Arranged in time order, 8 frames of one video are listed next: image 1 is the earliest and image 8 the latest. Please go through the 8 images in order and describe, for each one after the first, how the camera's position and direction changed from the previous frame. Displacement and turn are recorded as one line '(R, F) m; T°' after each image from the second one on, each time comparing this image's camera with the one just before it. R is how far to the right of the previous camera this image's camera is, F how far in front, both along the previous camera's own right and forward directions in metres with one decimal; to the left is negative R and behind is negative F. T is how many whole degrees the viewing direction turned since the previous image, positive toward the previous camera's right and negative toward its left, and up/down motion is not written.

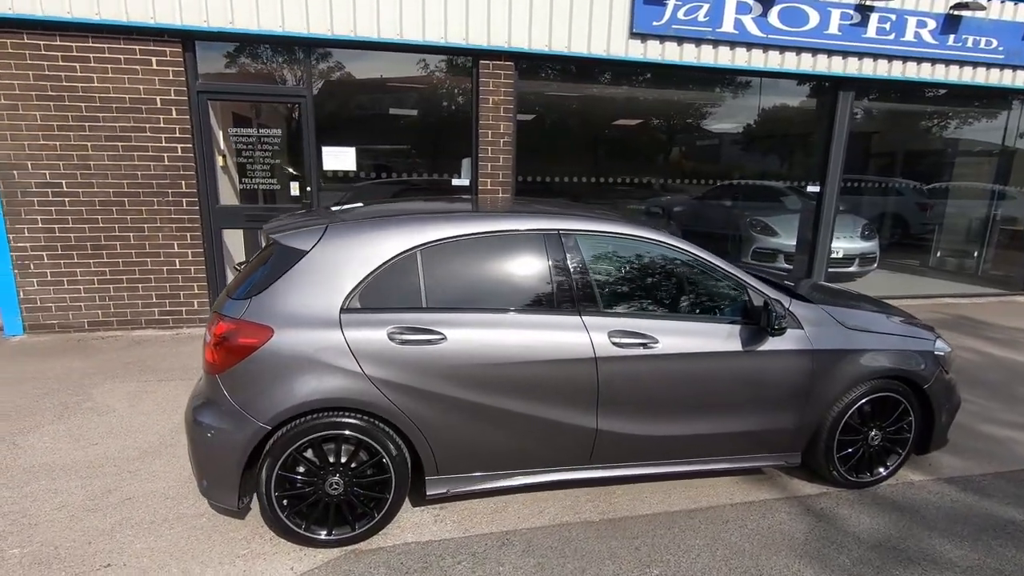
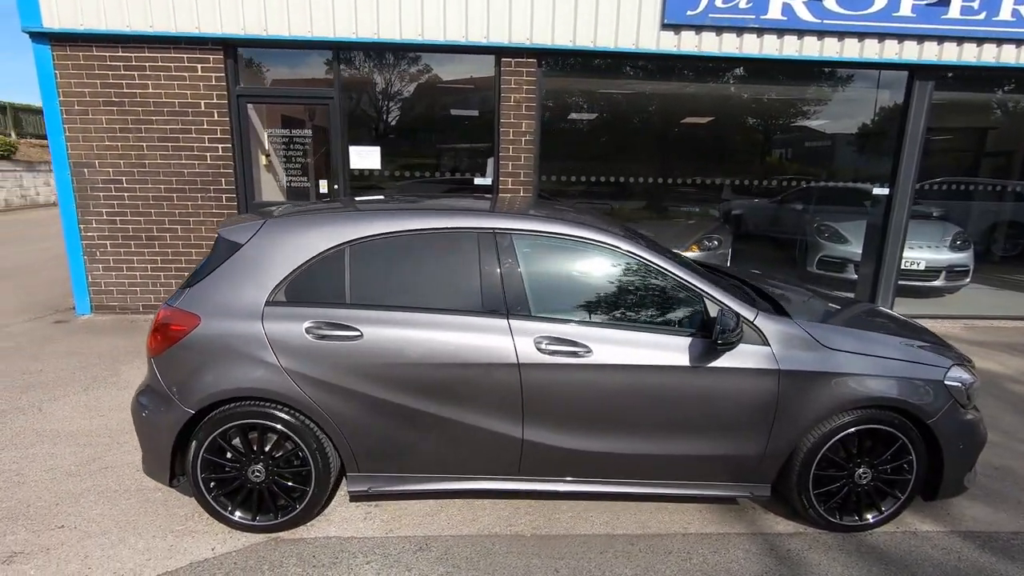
(+0.8, +0.2) m; -10°
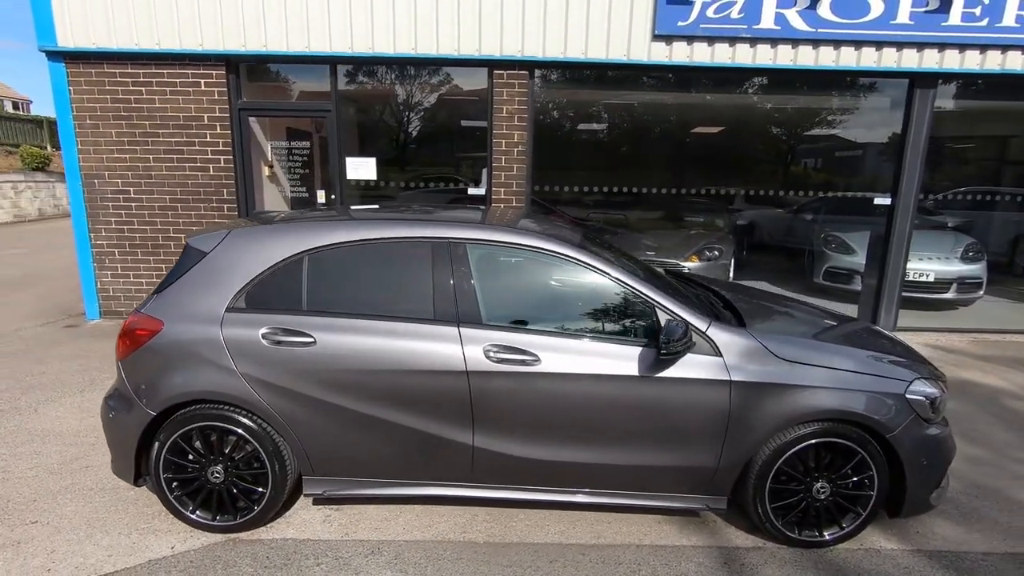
(+0.3, 0.0) m; -3°
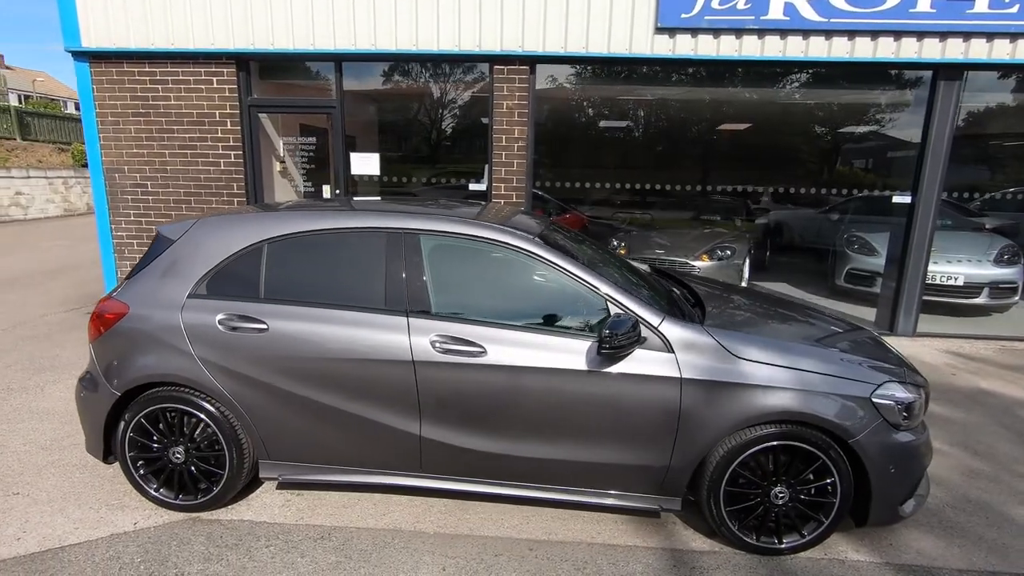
(+0.4, 0.0) m; -4°
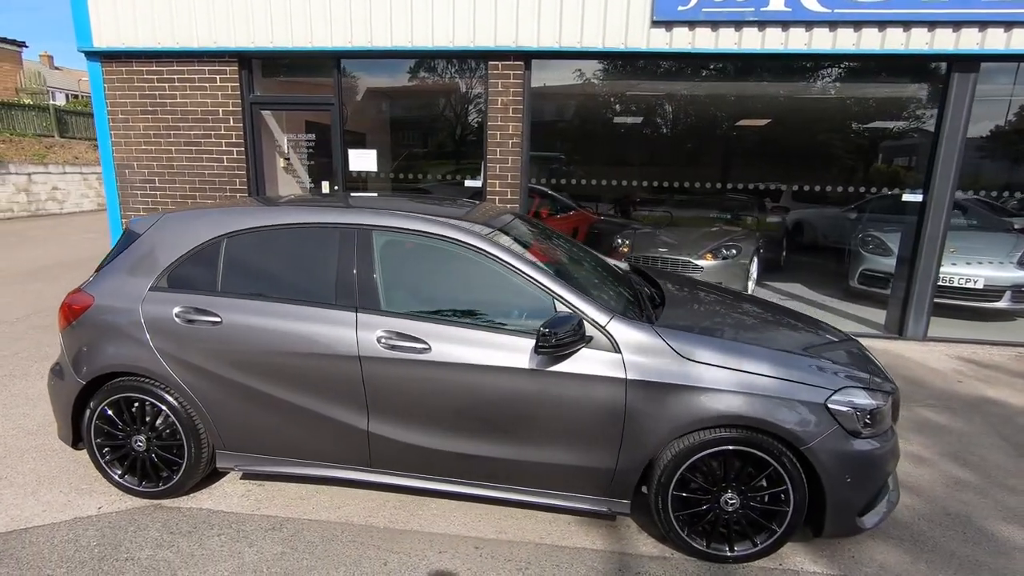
(+0.4, 0.0) m; -3°
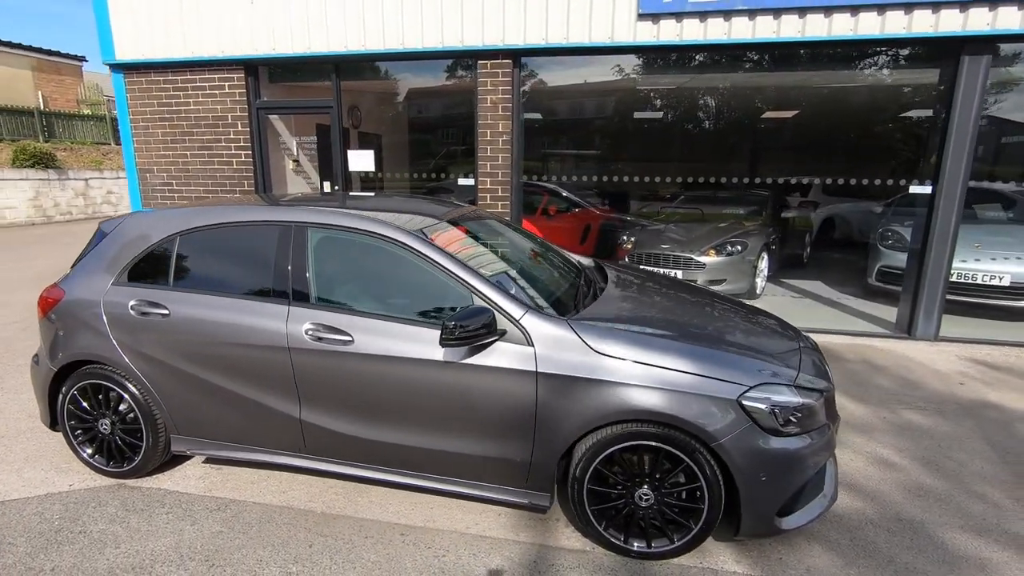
(+0.6, 0.0) m; -5°
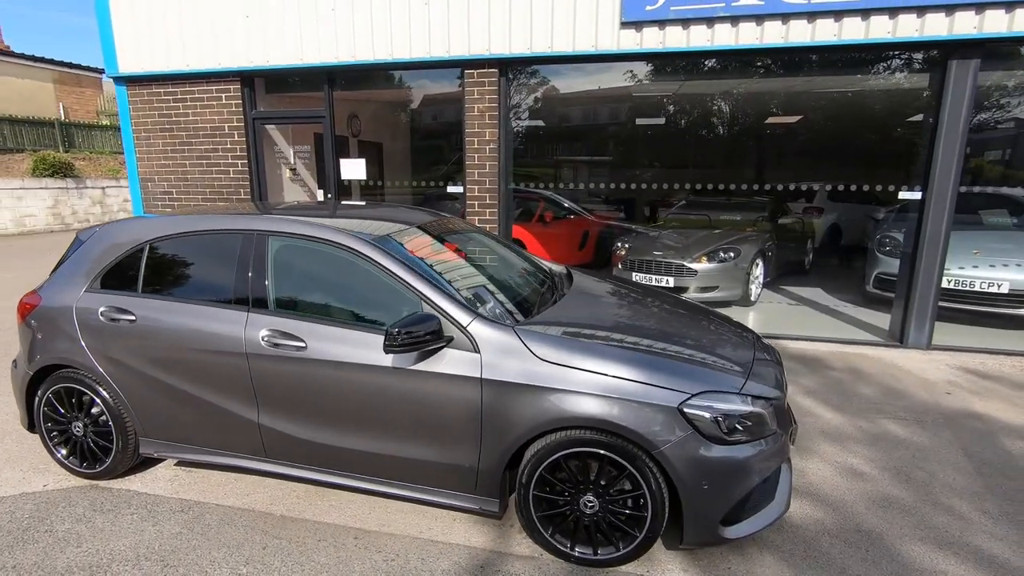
(+0.3, 0.0) m; -2°
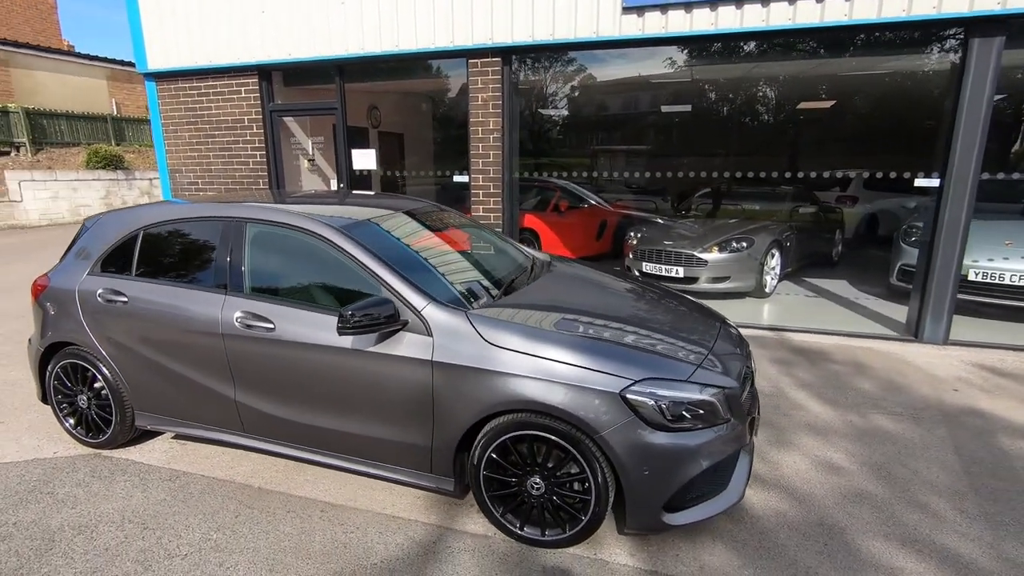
(+0.4, 0.0) m; -4°
